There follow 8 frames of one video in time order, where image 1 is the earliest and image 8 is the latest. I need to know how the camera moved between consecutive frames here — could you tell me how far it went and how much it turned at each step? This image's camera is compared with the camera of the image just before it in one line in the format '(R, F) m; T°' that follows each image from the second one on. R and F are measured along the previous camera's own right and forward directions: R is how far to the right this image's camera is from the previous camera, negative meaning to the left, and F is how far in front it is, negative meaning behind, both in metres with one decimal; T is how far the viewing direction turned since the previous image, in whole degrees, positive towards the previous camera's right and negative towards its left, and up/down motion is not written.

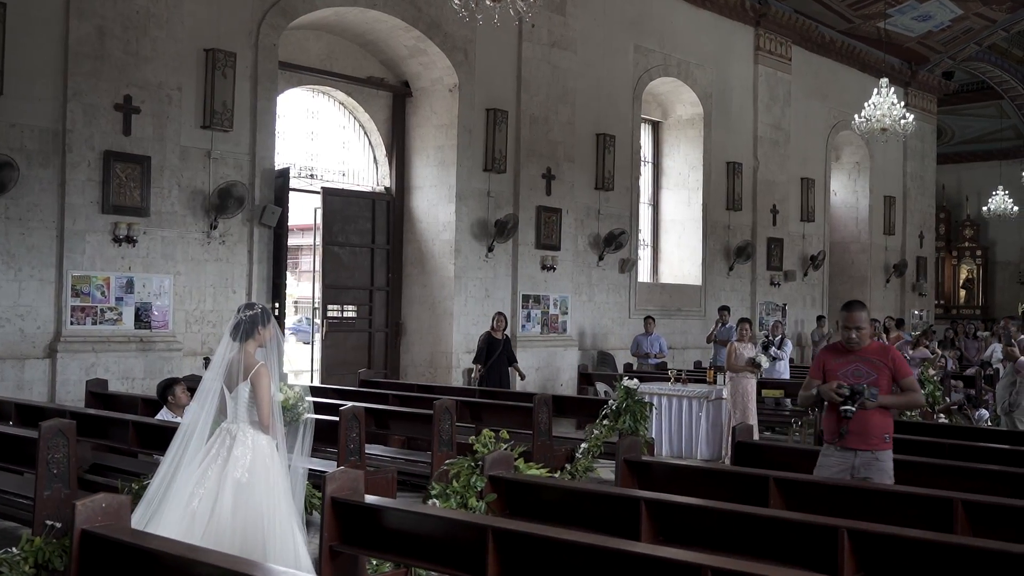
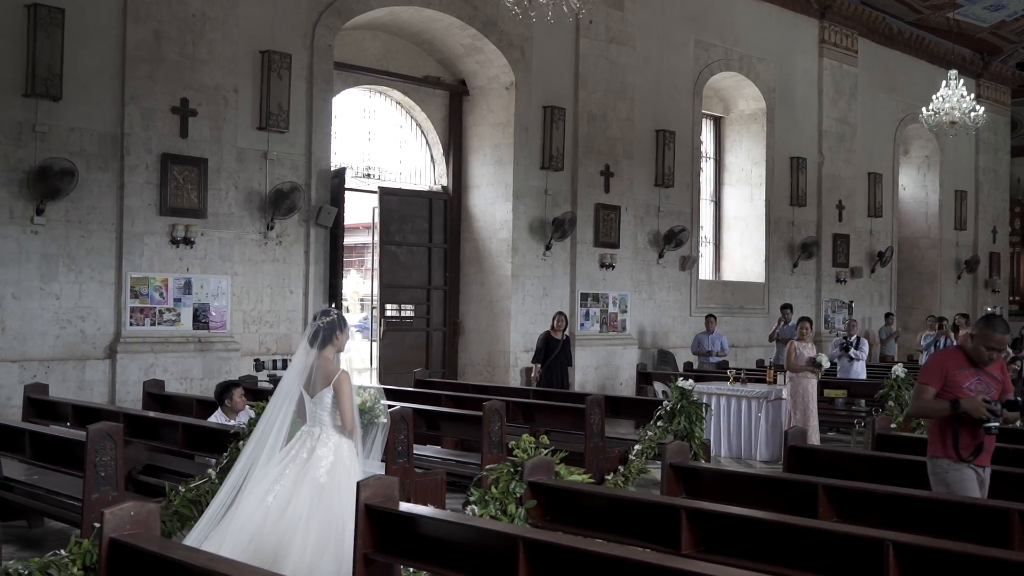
(+0.1, +0.1) m; -3°
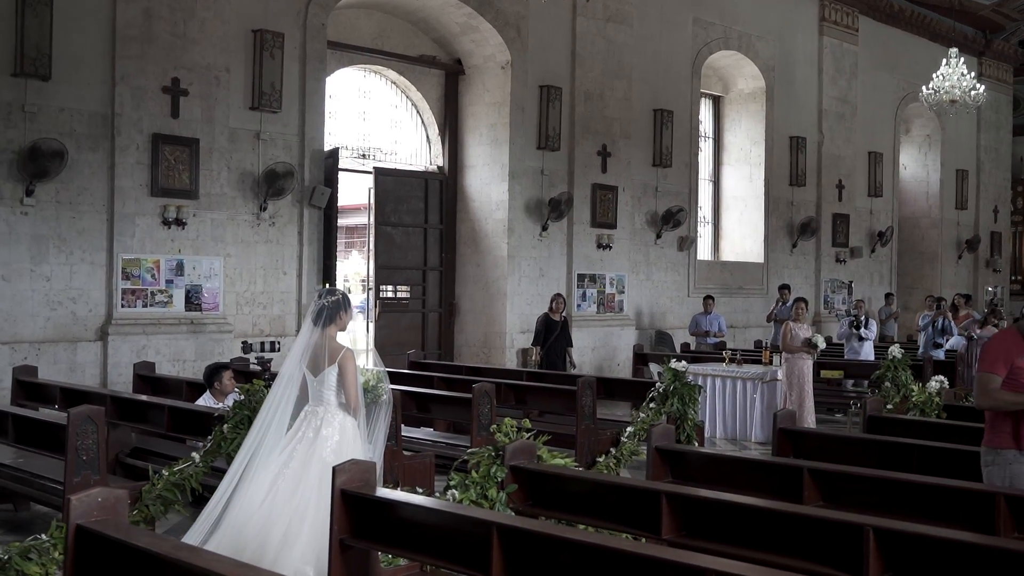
(+0.1, +0.1) m; 0°
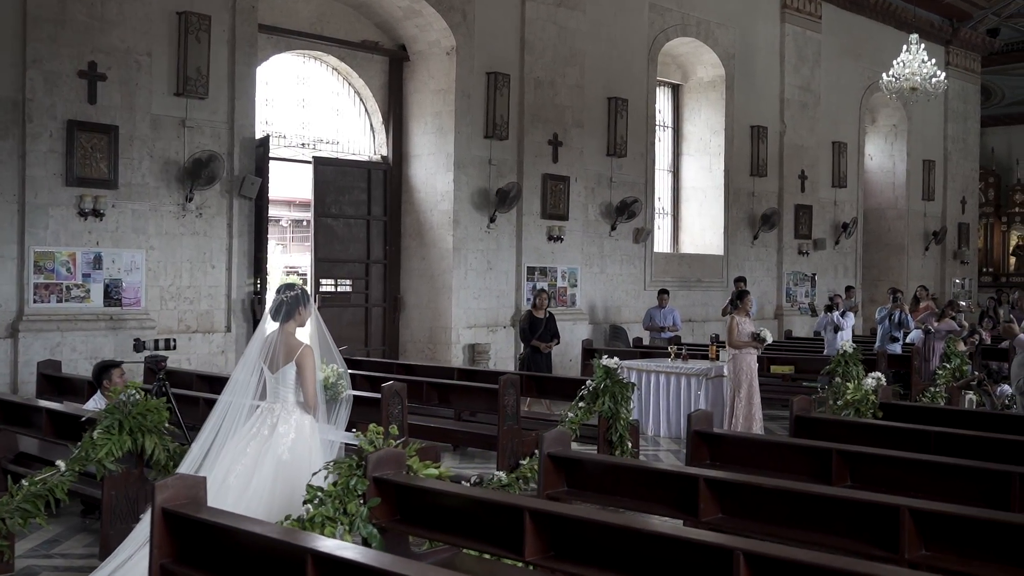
(+0.4, +0.4) m; +1°
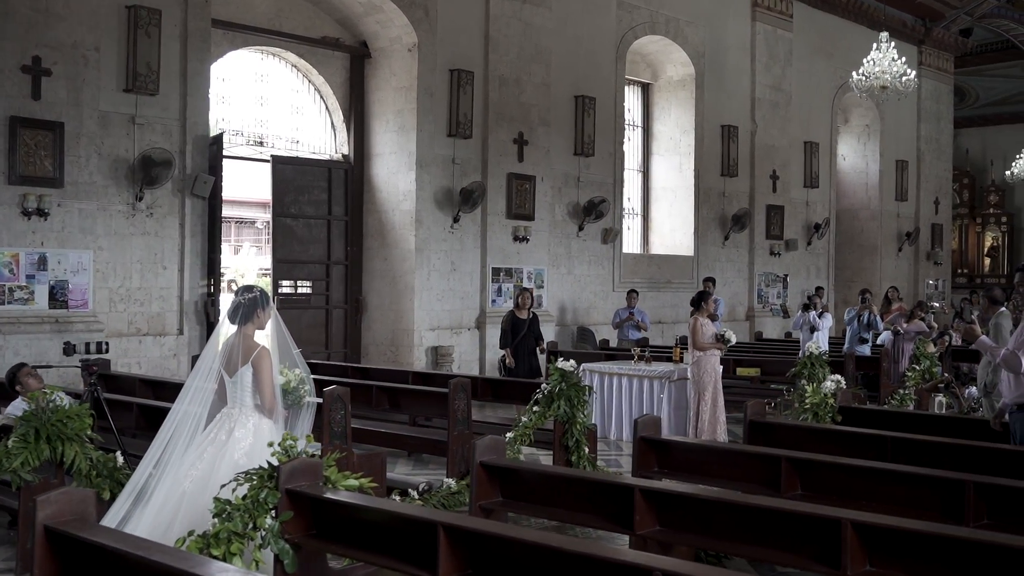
(+0.2, +0.2) m; +1°
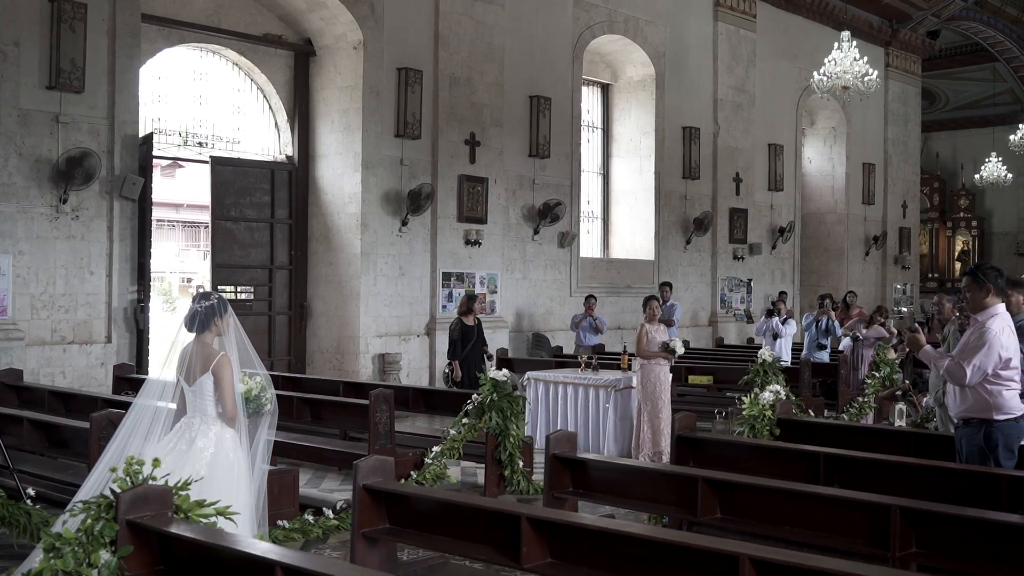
(+0.3, +0.4) m; +1°
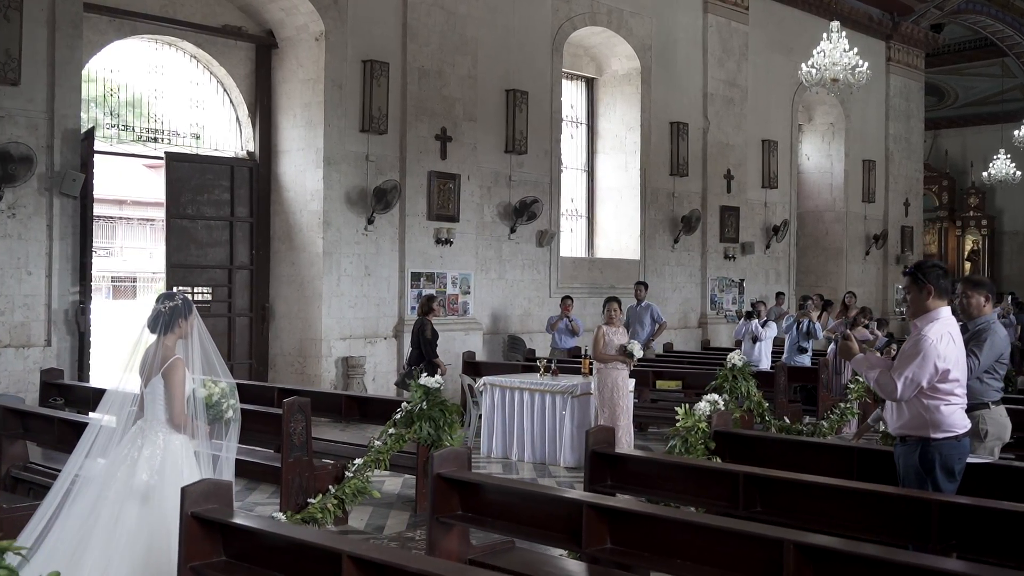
(+0.5, +0.5) m; -1°
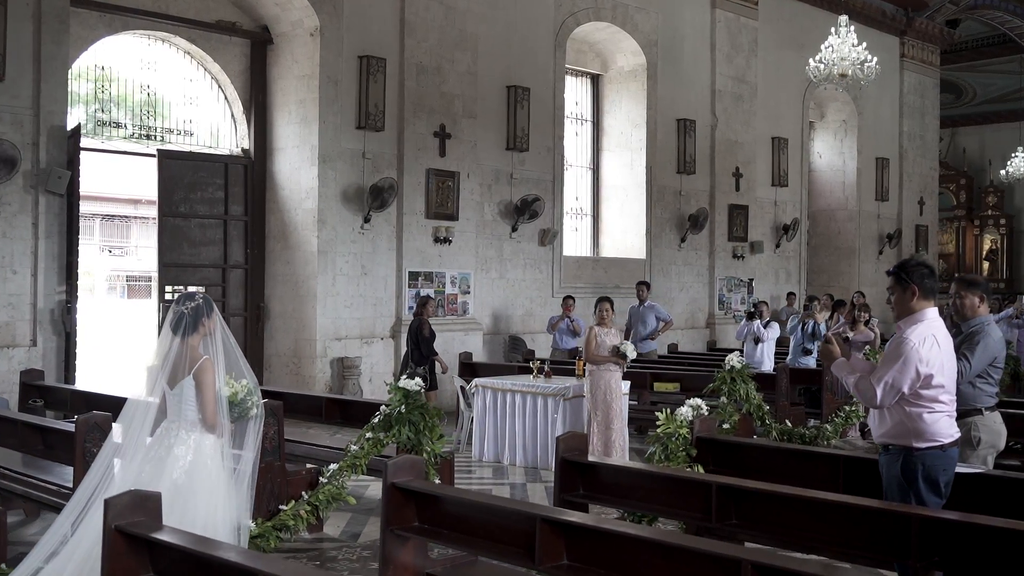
(+0.2, +0.2) m; -1°
